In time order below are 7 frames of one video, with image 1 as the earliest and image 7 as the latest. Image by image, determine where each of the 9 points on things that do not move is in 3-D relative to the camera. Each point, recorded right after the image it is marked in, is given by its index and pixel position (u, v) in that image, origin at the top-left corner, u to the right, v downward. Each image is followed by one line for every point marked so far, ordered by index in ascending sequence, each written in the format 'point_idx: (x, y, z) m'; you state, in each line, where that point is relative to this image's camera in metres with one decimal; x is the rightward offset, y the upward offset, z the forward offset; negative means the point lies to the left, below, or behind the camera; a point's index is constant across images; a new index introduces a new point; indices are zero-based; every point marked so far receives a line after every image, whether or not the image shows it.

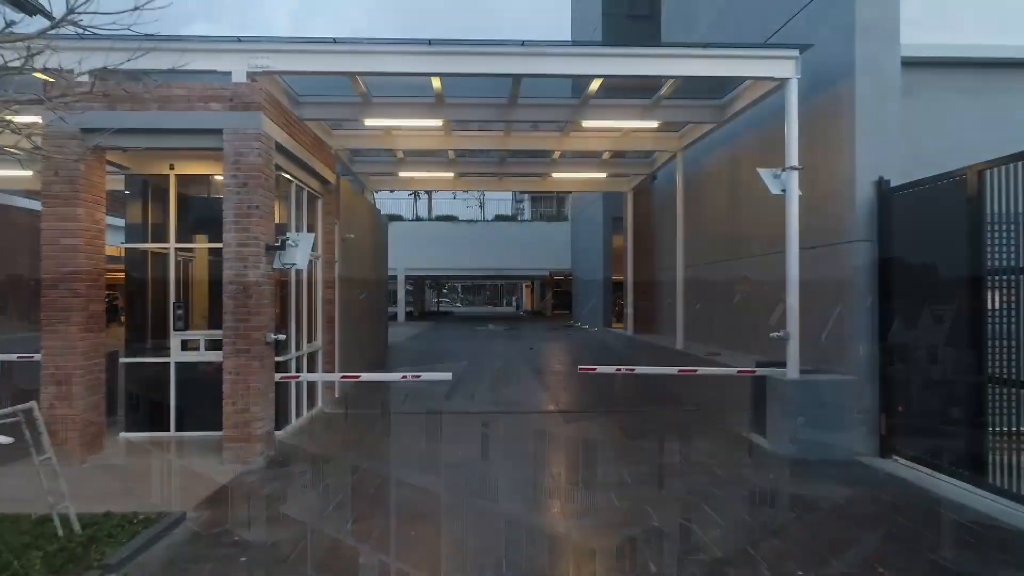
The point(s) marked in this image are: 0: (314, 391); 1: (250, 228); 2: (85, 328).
0: (-3.0, -1.5, +10.4) m
1: (-2.9, +0.7, +7.6) m
2: (-4.7, -0.4, +7.7) m
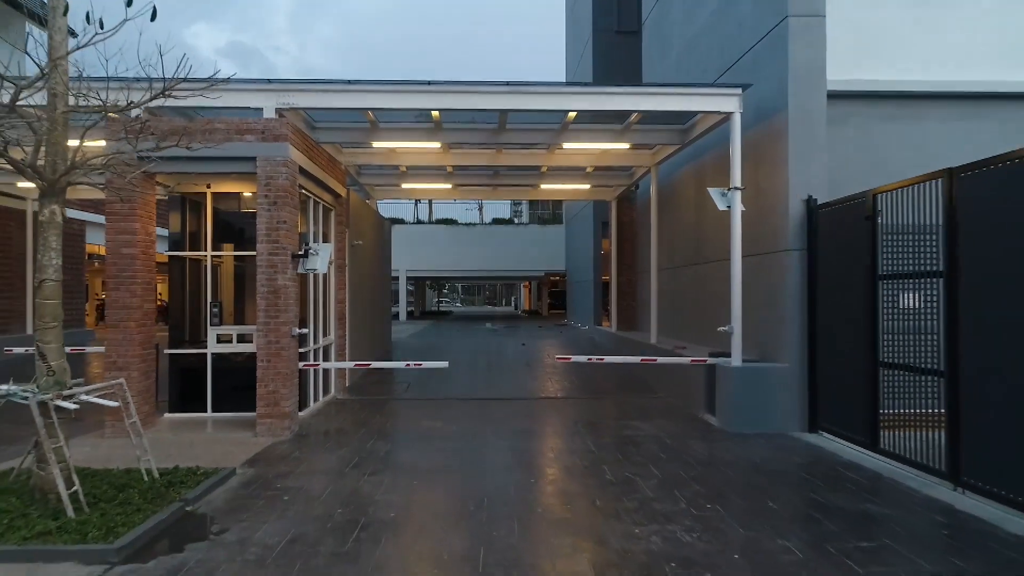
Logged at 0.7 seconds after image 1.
0: (-3.2, -1.6, +11.9) m
1: (-3.1, +0.7, +9.1) m
2: (-4.9, -0.5, +9.2) m
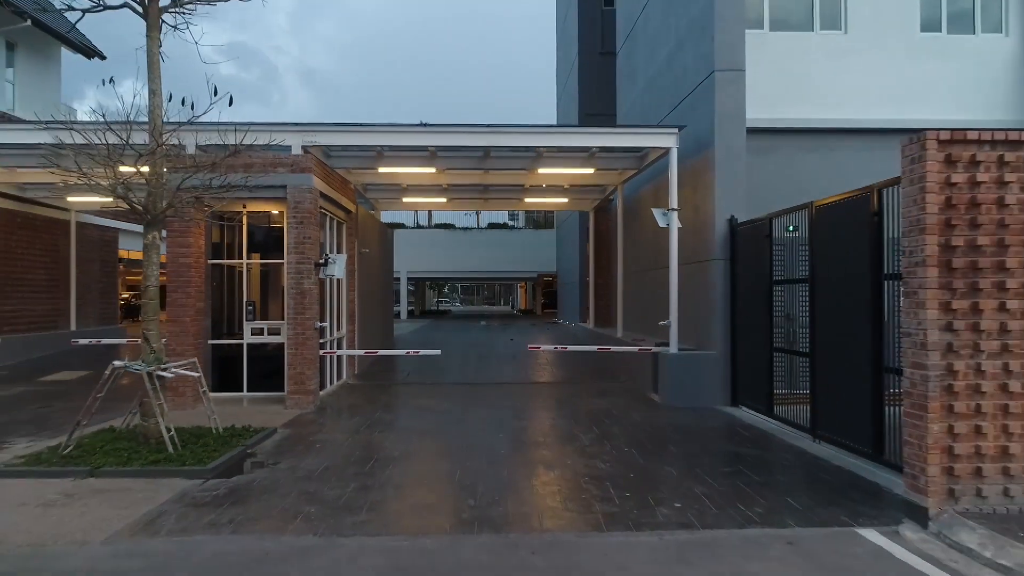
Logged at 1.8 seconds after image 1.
0: (-3.5, -1.6, +14.1) m
1: (-3.4, +0.6, +11.4) m
2: (-5.3, -0.5, +11.5) m
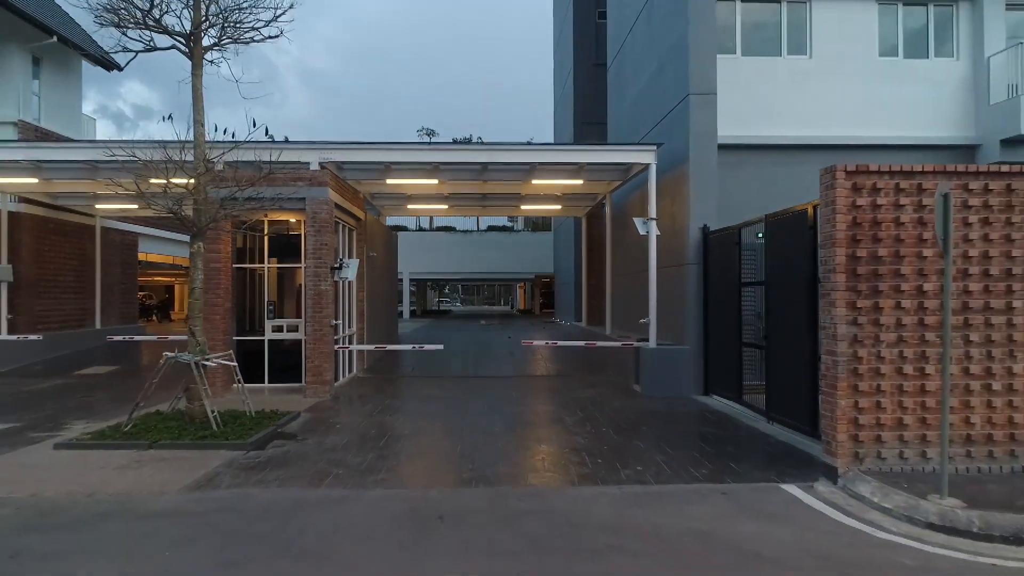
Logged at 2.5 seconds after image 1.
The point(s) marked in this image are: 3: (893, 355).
0: (-3.6, -1.6, +15.5) m
1: (-3.5, +0.6, +12.7) m
2: (-5.3, -0.5, +12.8) m
3: (+3.8, -0.7, +6.9) m
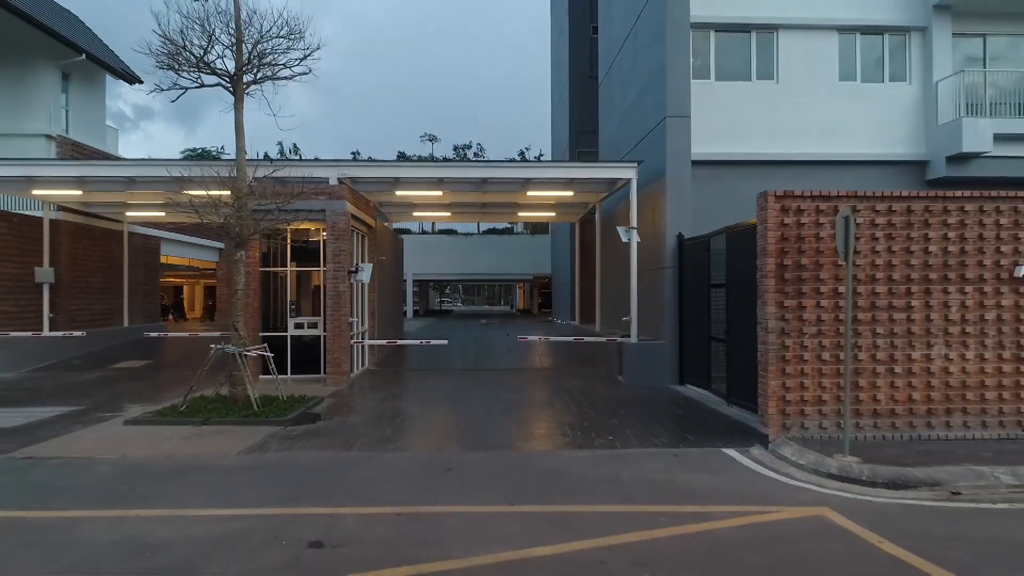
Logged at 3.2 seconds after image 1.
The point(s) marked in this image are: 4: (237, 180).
0: (-3.6, -1.6, +17.1) m
1: (-3.6, +0.6, +14.3) m
2: (-5.4, -0.5, +14.4) m
3: (+3.7, -0.7, +8.5) m
4: (-4.7, +1.9, +11.8) m
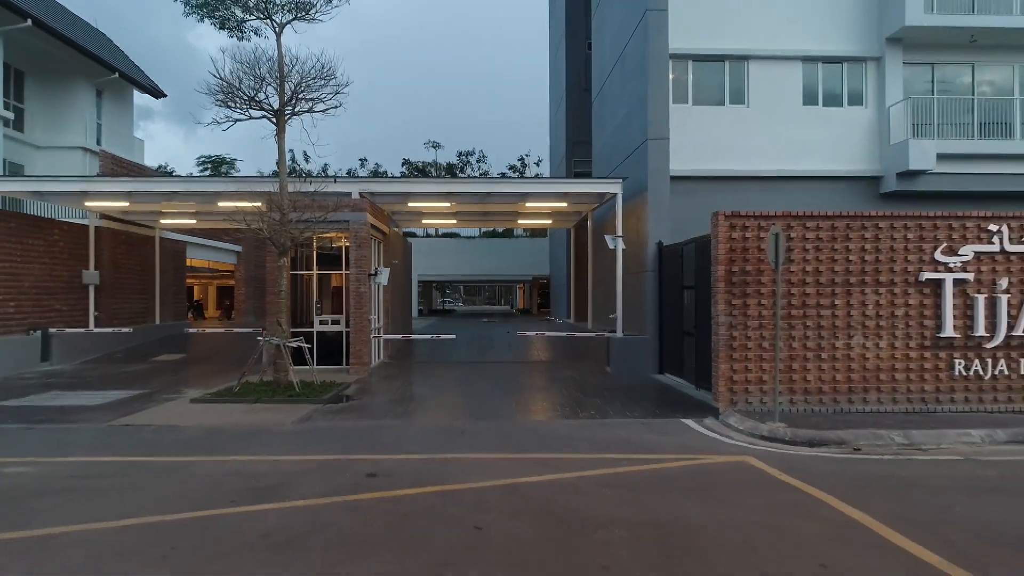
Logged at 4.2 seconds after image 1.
0: (-3.6, -1.7, +19.1) m
1: (-3.6, +0.6, +16.4) m
2: (-5.4, -0.6, +16.5) m
3: (+3.7, -0.7, +10.5) m
4: (-4.7, +1.9, +13.9) m
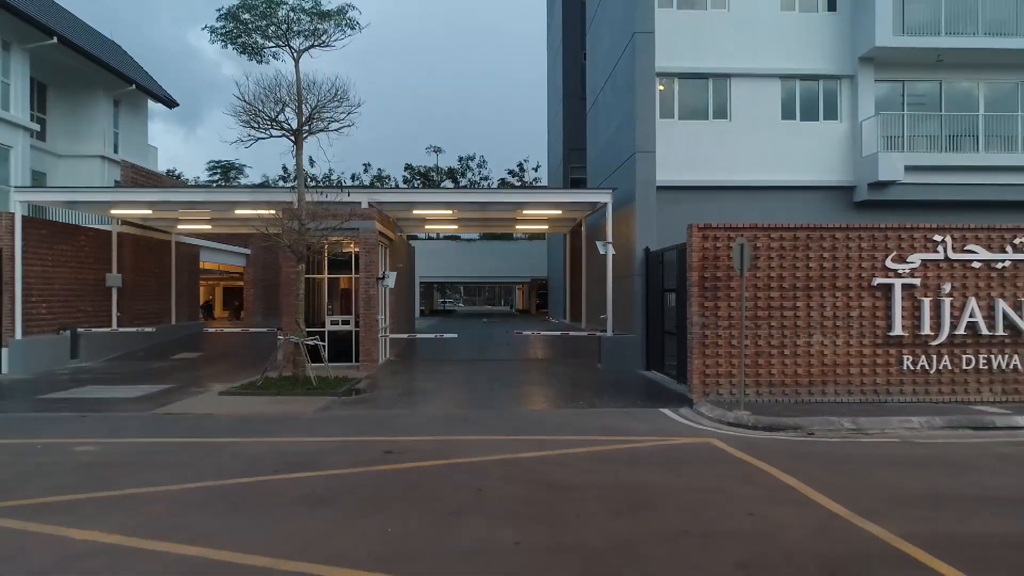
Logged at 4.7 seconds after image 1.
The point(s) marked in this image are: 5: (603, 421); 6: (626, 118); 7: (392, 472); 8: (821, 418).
0: (-3.7, -1.7, +20.4) m
1: (-3.6, +0.5, +17.7) m
2: (-5.5, -0.6, +17.7) m
3: (+3.7, -0.8, +11.8) m
4: (-4.7, +1.8, +15.1) m
5: (+1.4, -2.1, +10.9) m
6: (+3.2, +4.8, +19.4) m
7: (-1.3, -2.1, +7.7) m
8: (+4.8, -2.0, +10.7) m
